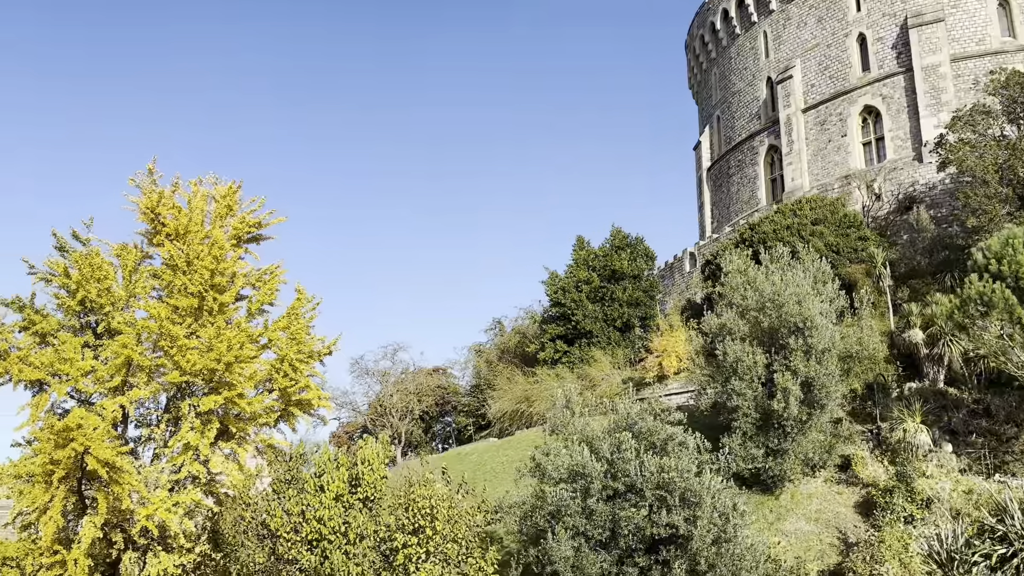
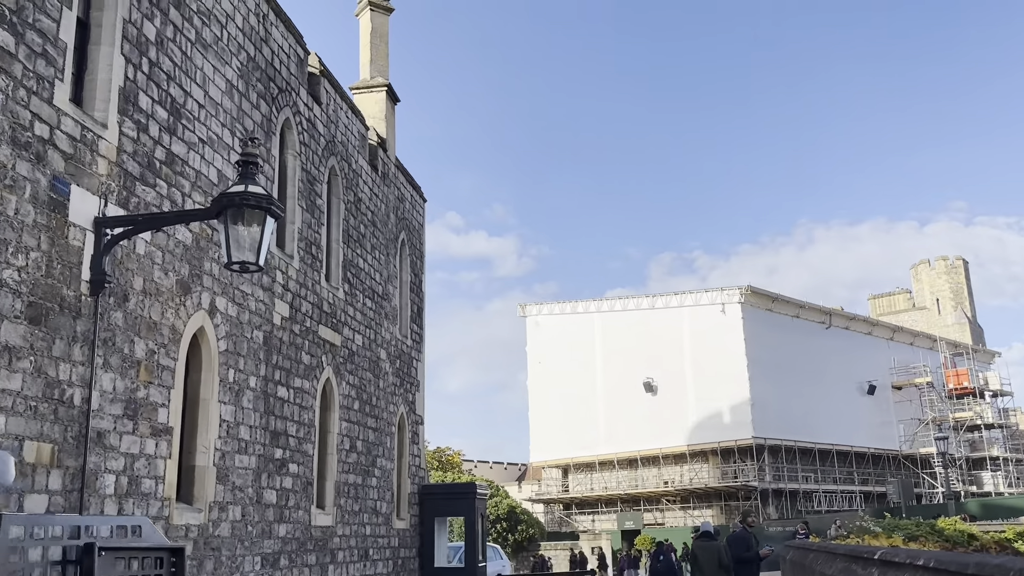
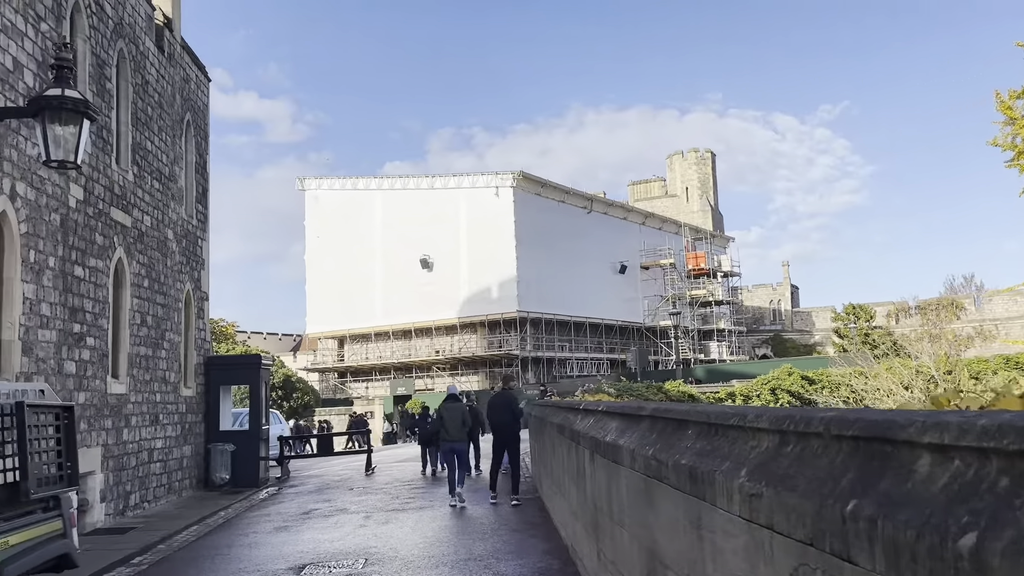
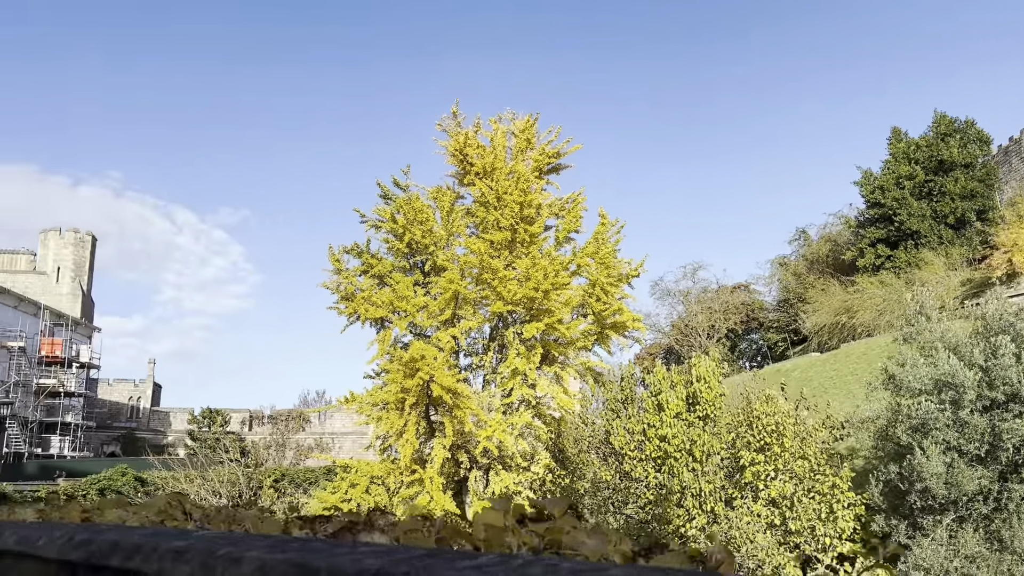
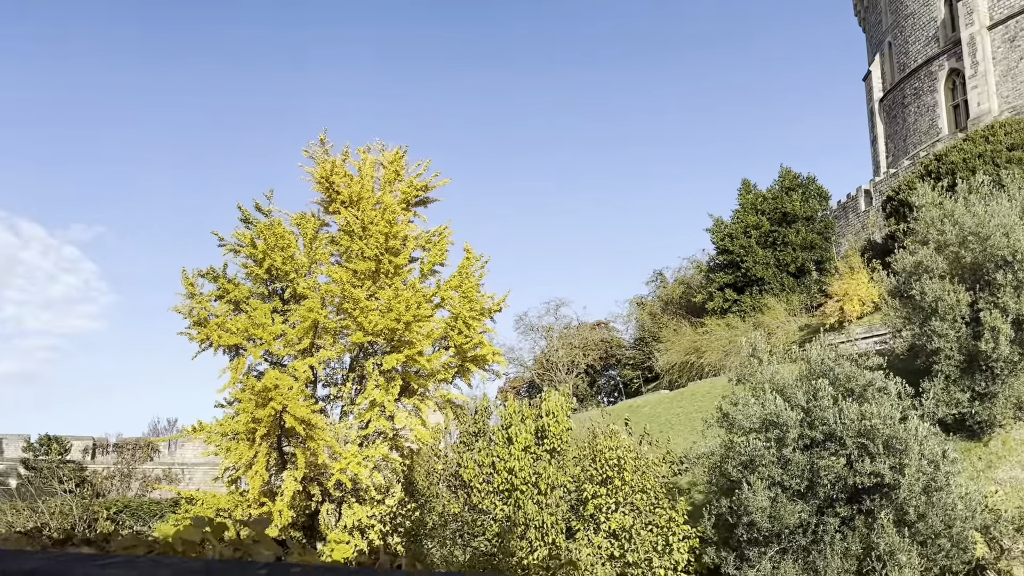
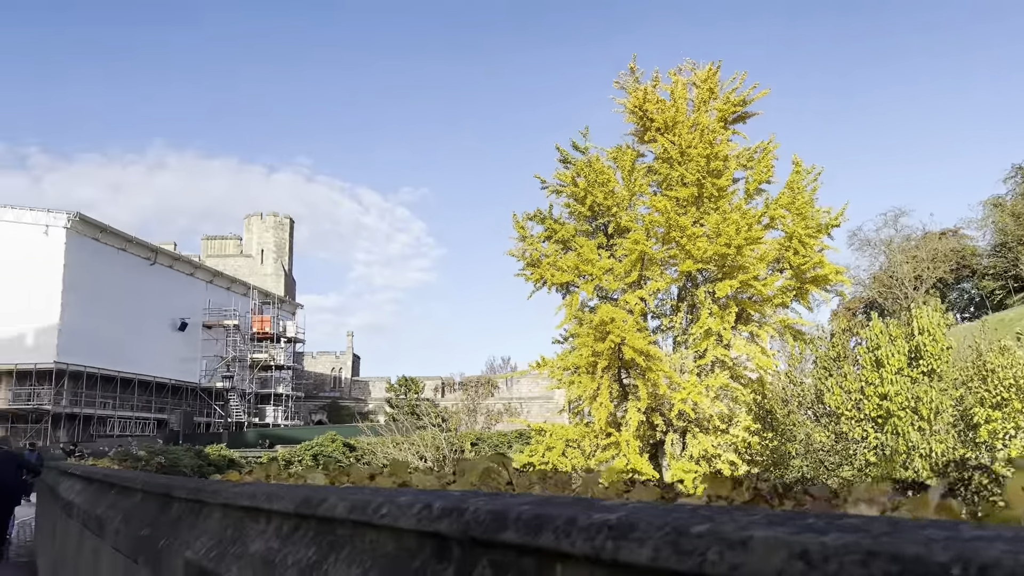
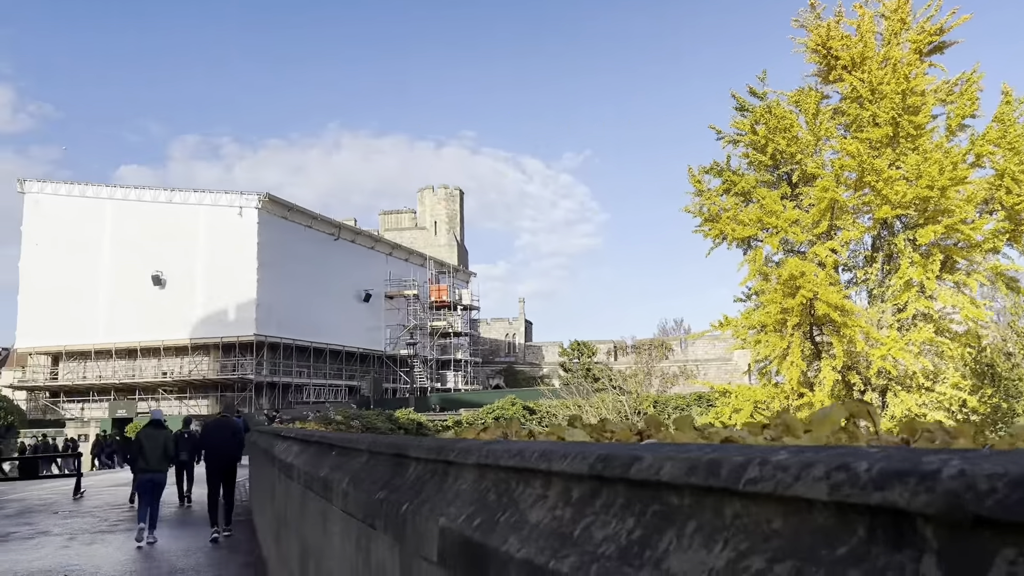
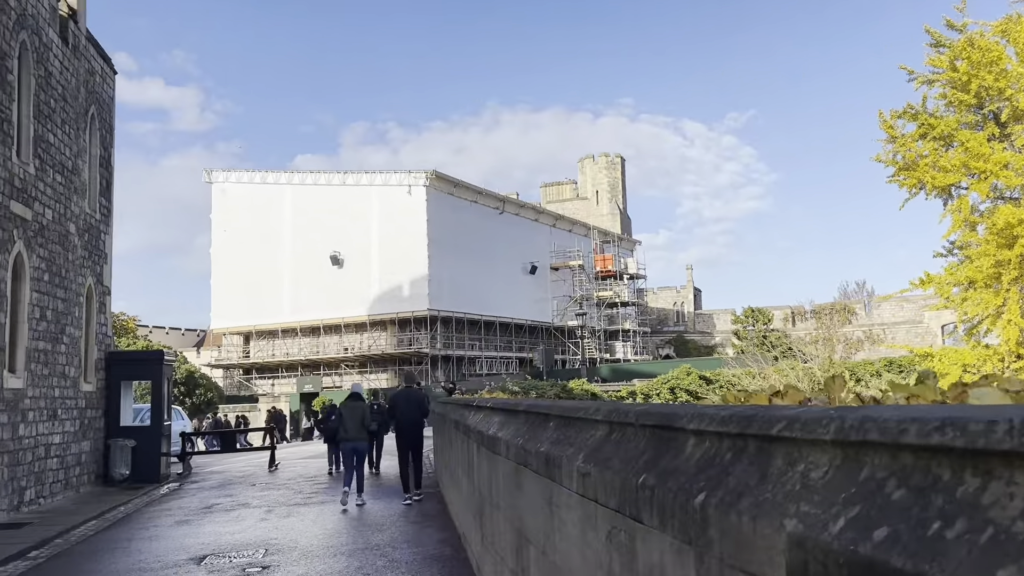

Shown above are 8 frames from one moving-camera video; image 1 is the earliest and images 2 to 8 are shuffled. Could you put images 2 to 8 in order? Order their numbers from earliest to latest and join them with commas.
5, 4, 6, 7, 8, 3, 2
